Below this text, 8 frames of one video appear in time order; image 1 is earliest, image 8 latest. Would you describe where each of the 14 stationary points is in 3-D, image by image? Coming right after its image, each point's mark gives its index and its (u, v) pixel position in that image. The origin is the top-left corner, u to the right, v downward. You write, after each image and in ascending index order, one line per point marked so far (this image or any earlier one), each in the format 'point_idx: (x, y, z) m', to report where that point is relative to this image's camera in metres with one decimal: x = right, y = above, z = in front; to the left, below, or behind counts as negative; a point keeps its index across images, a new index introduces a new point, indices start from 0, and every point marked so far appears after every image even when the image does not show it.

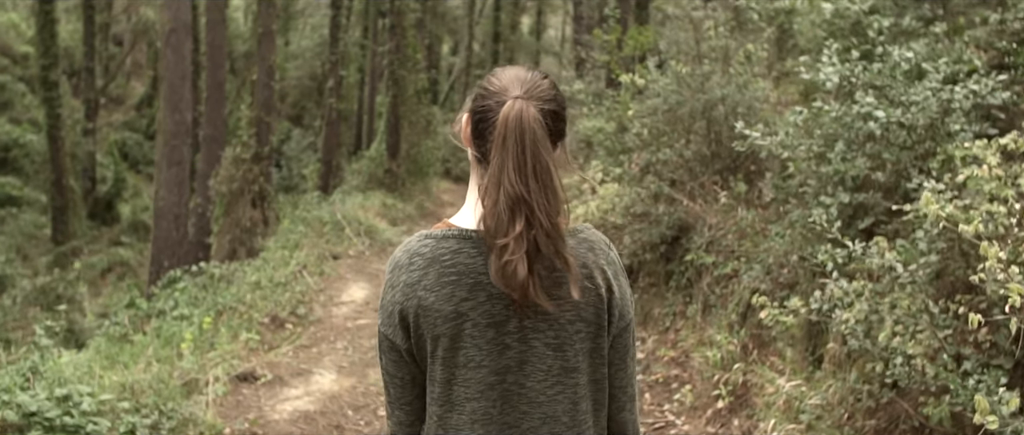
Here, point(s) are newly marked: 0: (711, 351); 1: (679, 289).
0: (+1.5, -1.0, +6.5) m
1: (+1.5, -0.6, +7.9) m
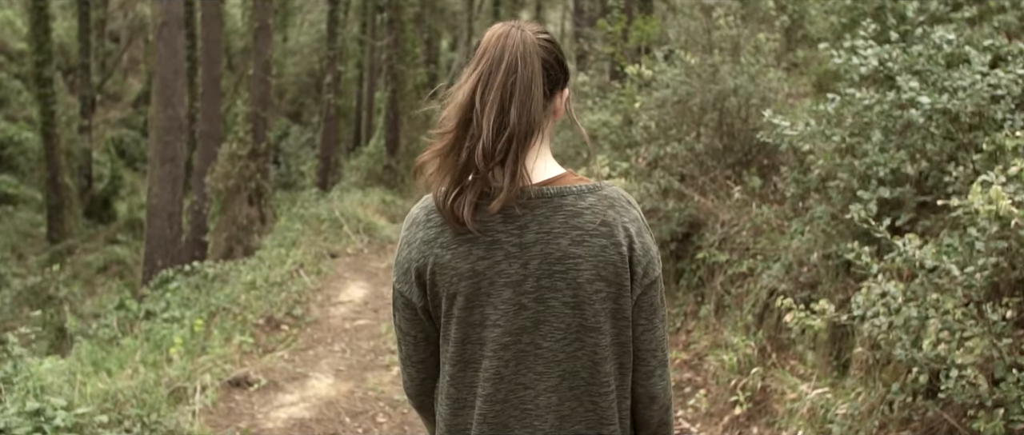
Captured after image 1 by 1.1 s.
0: (+1.5, -1.0, +6.2) m
1: (+1.5, -0.6, +7.6) m
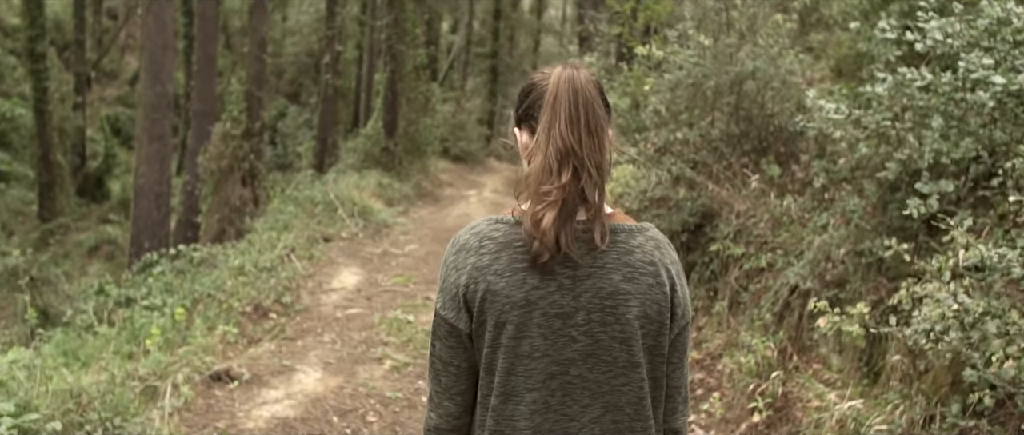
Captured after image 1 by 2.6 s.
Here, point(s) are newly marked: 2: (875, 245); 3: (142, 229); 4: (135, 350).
0: (+1.5, -0.9, +5.8) m
1: (+1.5, -0.5, +7.2) m
2: (+2.0, -0.2, +4.9) m
3: (-5.2, -0.1, +12.4) m
4: (-2.9, -1.0, +6.6) m
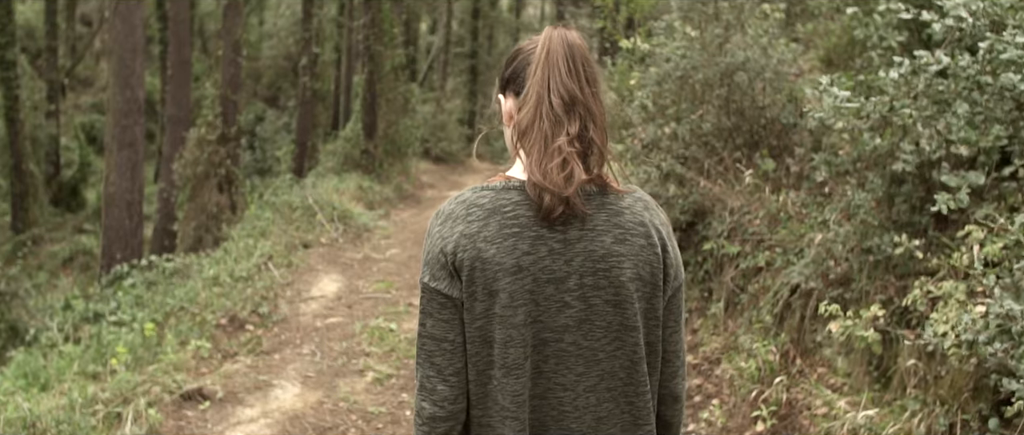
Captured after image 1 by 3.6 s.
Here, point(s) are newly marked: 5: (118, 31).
0: (+1.5, -0.9, +5.5) m
1: (+1.4, -0.5, +6.9) m
2: (+2.0, -0.1, +4.6) m
3: (-5.4, -0.3, +12.0) m
4: (-3.0, -1.1, +6.3) m
5: (-5.0, +2.4, +11.2) m
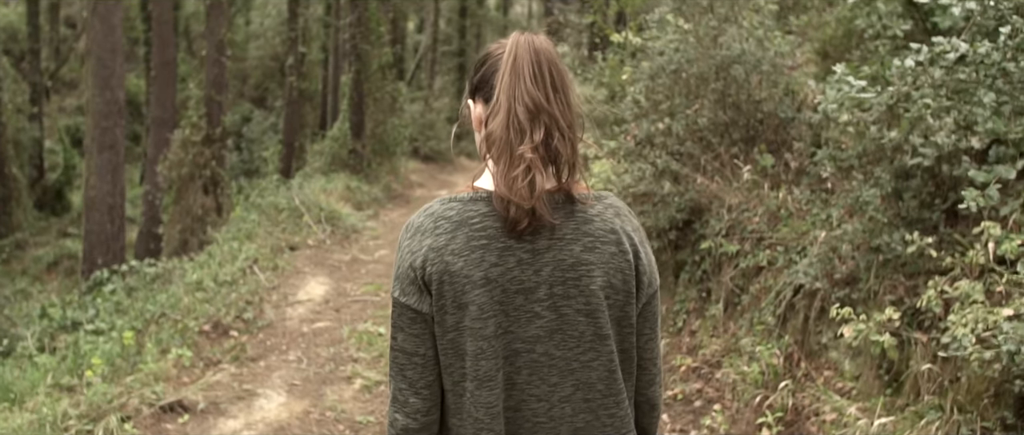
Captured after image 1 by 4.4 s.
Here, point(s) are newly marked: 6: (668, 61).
0: (+1.4, -0.9, +5.3) m
1: (+1.4, -0.5, +6.7) m
2: (+1.9, -0.1, +4.4) m
3: (-5.6, -0.3, +11.7) m
4: (-3.0, -1.1, +6.0) m
5: (-5.2, +2.3, +10.9) m
6: (+1.2, +1.3, +7.0) m
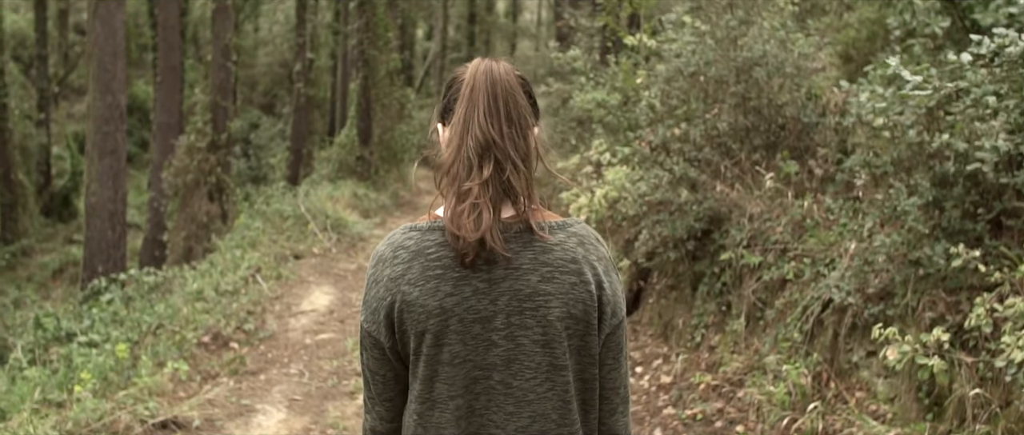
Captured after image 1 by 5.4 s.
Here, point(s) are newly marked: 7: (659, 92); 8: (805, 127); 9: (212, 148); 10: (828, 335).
0: (+1.5, -1.0, +5.0) m
1: (+1.4, -0.6, +6.4) m
2: (+2.0, -0.2, +4.1) m
3: (-5.4, -0.4, +11.4) m
4: (-2.9, -1.2, +5.8) m
5: (-5.1, +2.2, +10.7) m
6: (+1.3, +1.2, +6.7) m
7: (+1.2, +1.0, +7.1) m
8: (+2.2, +0.7, +6.4) m
9: (-5.3, +1.2, +15.4) m
10: (+1.8, -0.7, +4.9) m
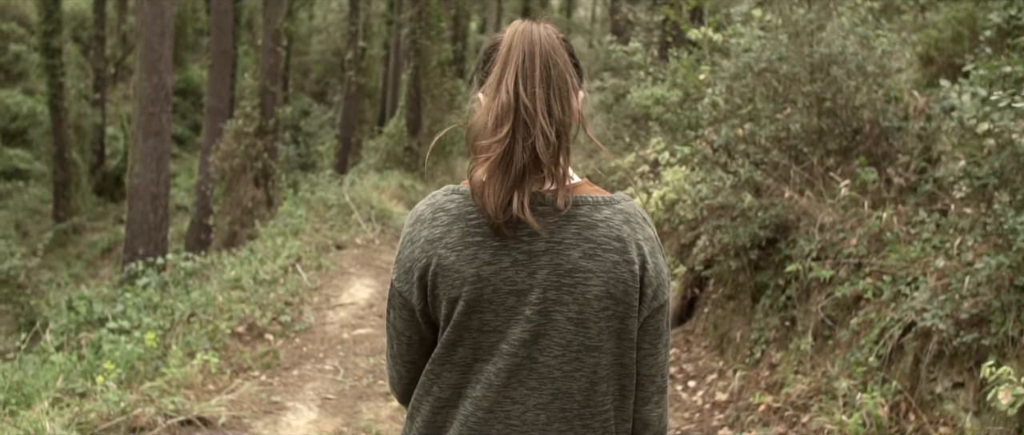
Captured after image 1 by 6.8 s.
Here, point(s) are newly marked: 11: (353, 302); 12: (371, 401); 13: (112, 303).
0: (+1.7, -1.0, +4.5) m
1: (+1.8, -0.6, +5.9) m
2: (+2.2, -0.2, +3.6) m
3: (-4.8, -0.2, +11.3) m
4: (-2.7, -1.1, +5.5) m
5: (-4.4, +2.4, +10.5) m
6: (+1.7, +1.1, +6.3) m
7: (+1.6, +1.0, +6.6) m
8: (+2.5, +0.6, +5.9) m
9: (-4.4, +1.5, +15.2) m
10: (+2.0, -0.7, +4.4) m
11: (-1.6, -0.8, +8.5) m
12: (-1.0, -1.3, +6.1) m
13: (-3.8, -0.8, +8.4) m
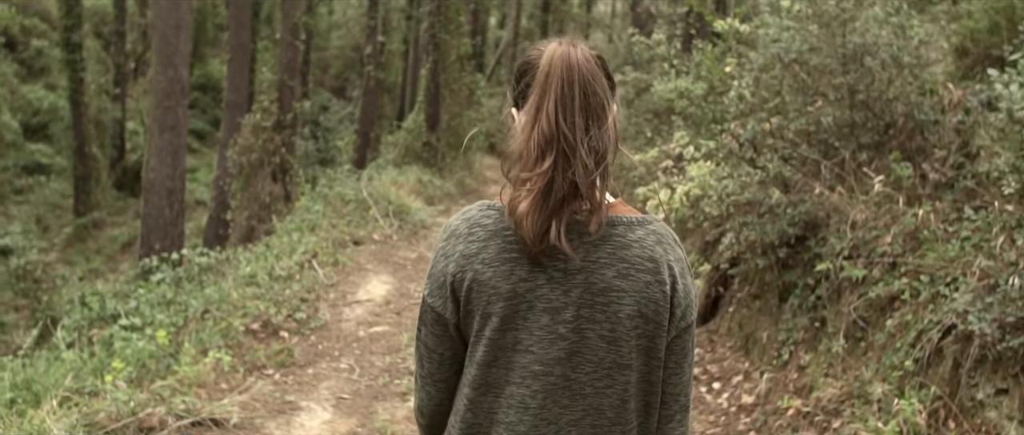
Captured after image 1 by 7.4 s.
0: (+1.8, -1.0, +4.3) m
1: (+1.9, -0.6, +5.7) m
2: (+2.3, -0.2, +3.4) m
3: (-4.6, -0.1, +11.2) m
4: (-2.6, -1.0, +5.4) m
5: (-4.2, +2.5, +10.4) m
6: (+1.9, +1.2, +6.0) m
7: (+1.7, +1.0, +6.4) m
8: (+2.7, +0.6, +5.7) m
9: (-4.1, +1.5, +15.1) m
10: (+2.1, -0.7, +4.2) m
11: (-1.4, -0.8, +8.3) m
12: (-0.8, -1.3, +5.9) m
13: (-3.6, -0.8, +8.3) m
